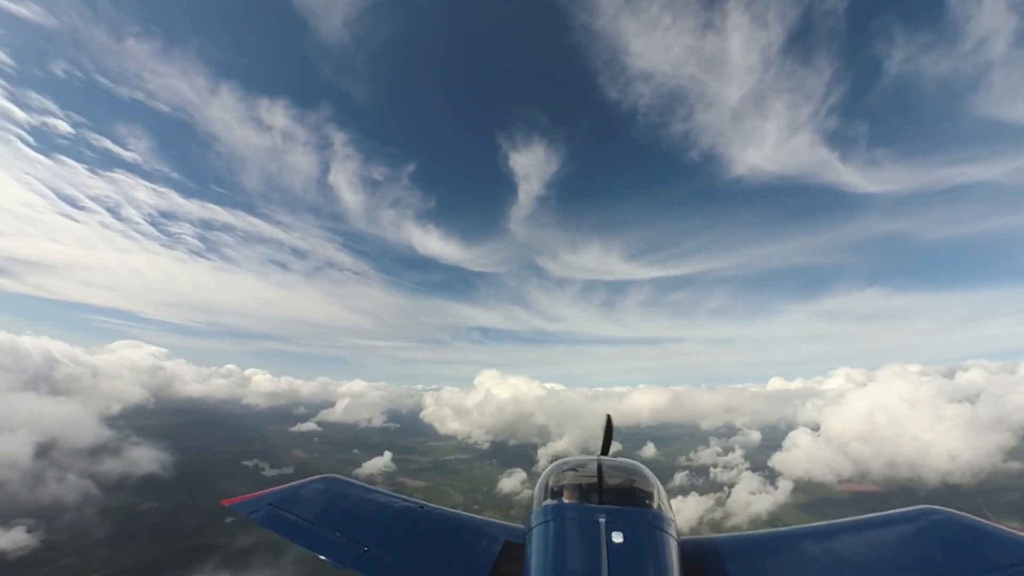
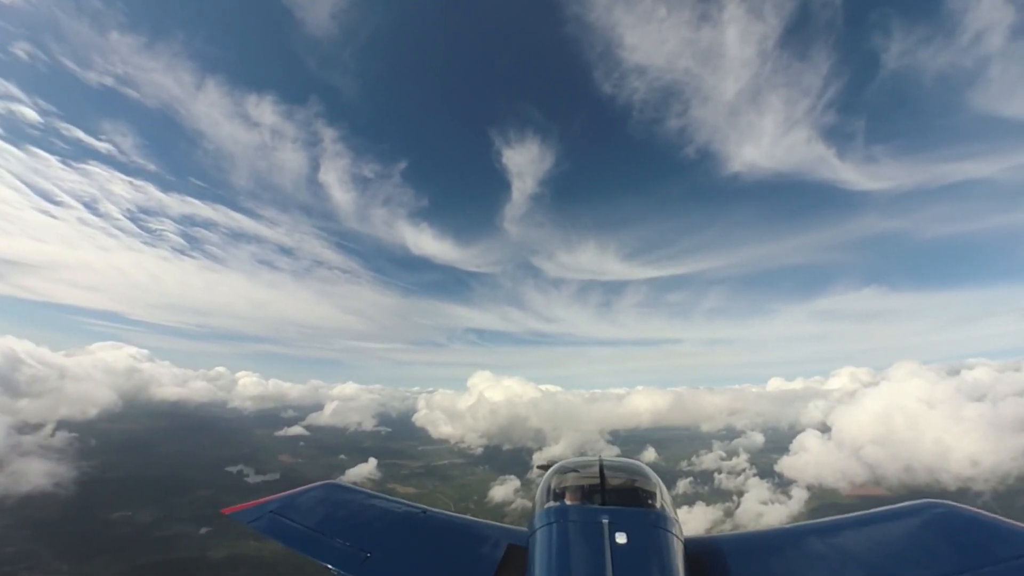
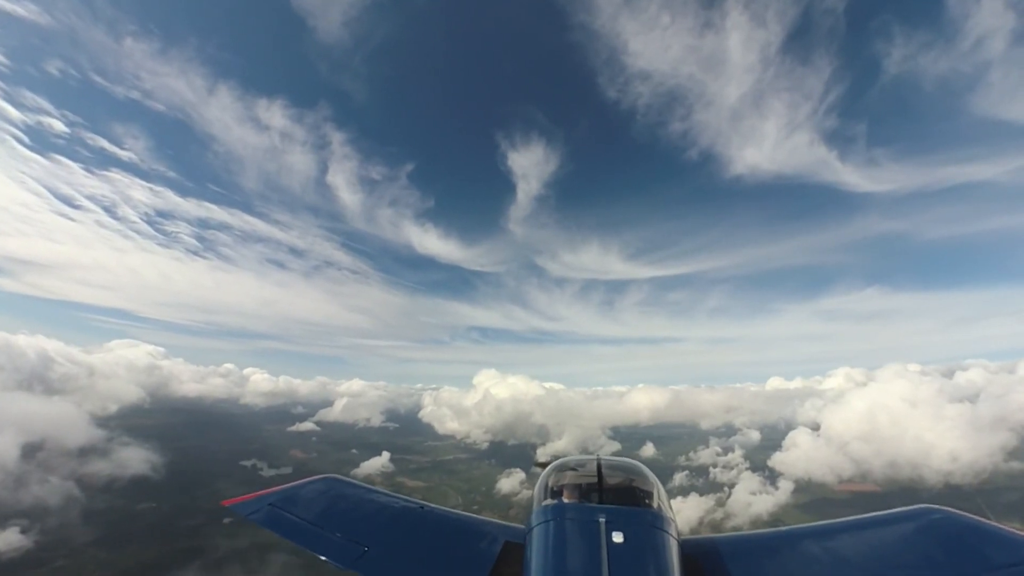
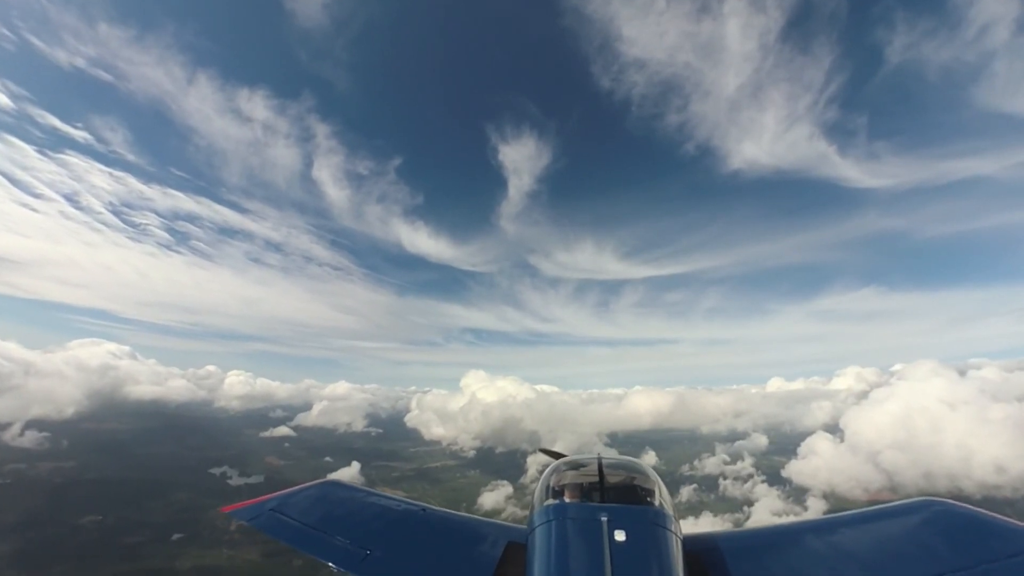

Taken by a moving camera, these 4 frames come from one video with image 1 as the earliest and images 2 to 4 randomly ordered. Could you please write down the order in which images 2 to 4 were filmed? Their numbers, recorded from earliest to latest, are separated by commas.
3, 2, 4
